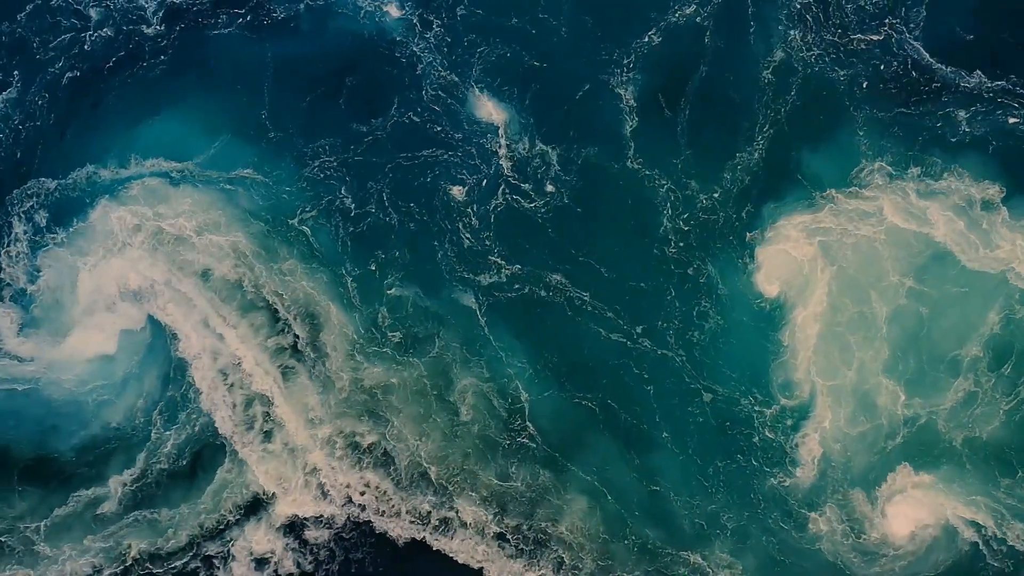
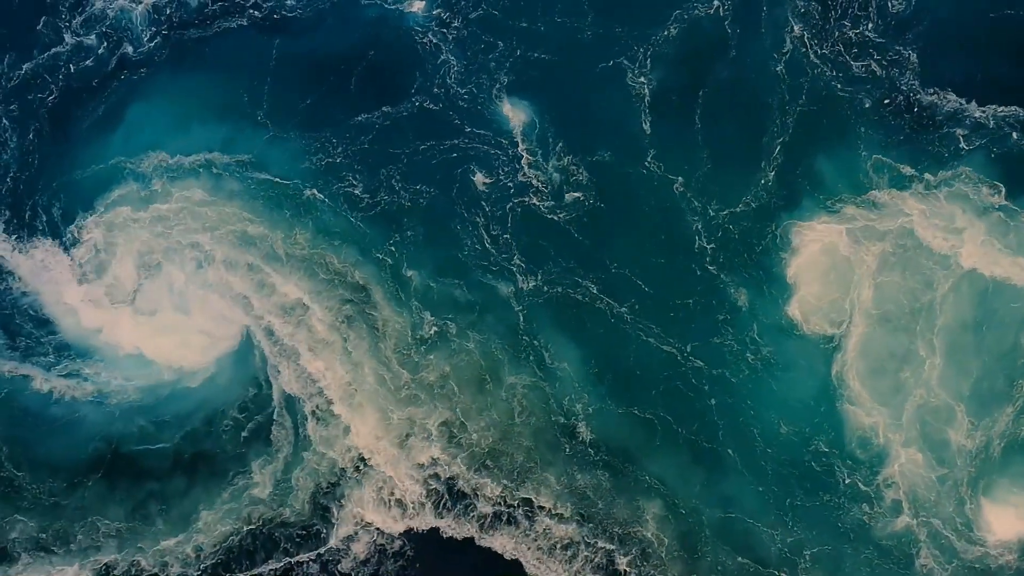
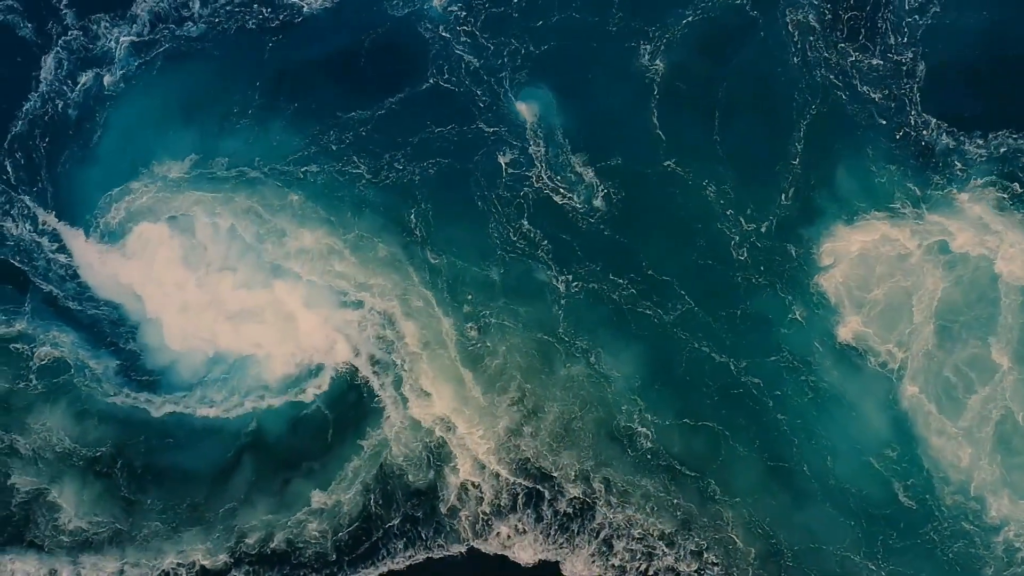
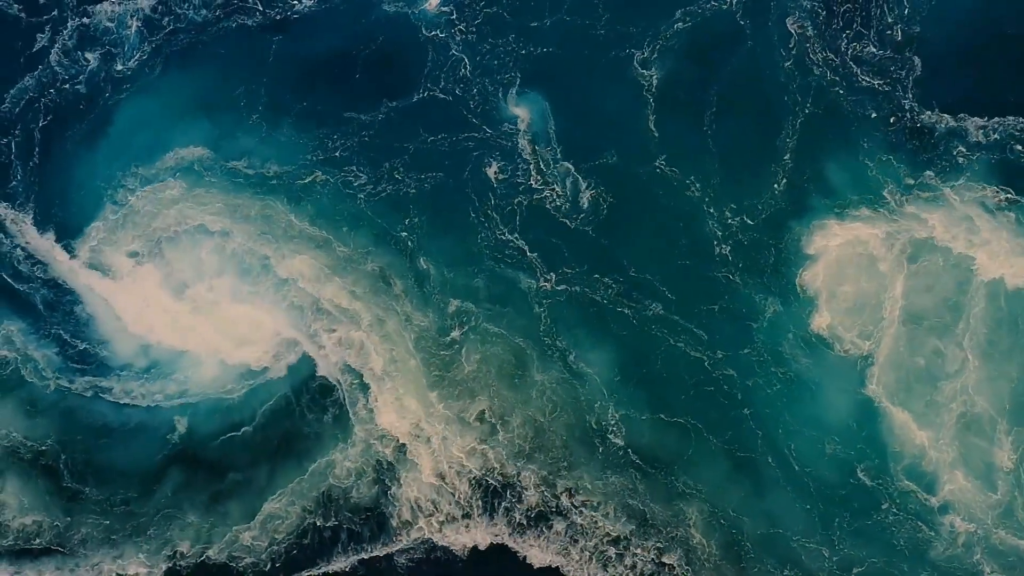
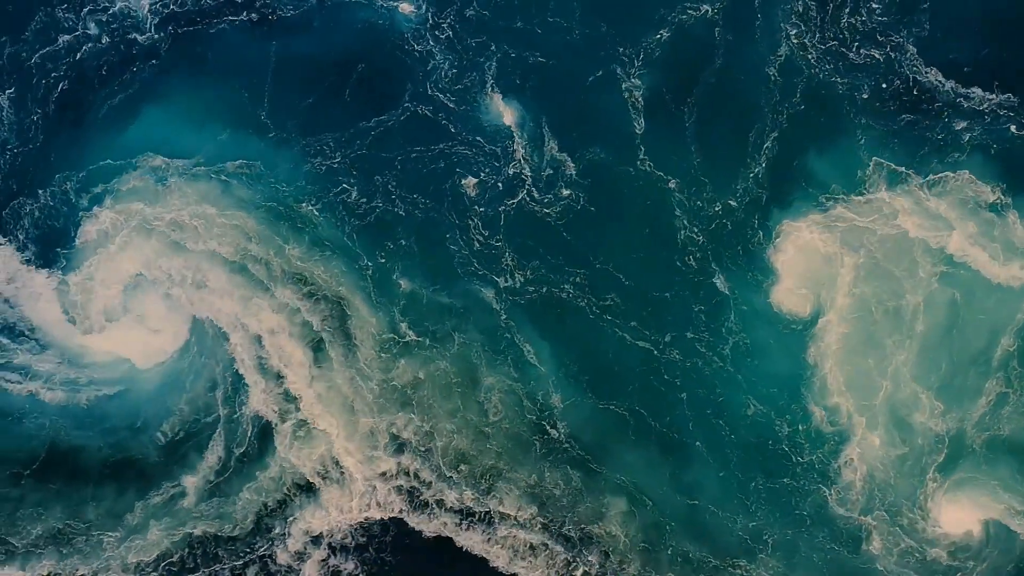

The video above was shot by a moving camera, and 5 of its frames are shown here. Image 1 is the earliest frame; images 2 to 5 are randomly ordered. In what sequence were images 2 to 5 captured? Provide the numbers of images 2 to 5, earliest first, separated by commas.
5, 2, 4, 3
